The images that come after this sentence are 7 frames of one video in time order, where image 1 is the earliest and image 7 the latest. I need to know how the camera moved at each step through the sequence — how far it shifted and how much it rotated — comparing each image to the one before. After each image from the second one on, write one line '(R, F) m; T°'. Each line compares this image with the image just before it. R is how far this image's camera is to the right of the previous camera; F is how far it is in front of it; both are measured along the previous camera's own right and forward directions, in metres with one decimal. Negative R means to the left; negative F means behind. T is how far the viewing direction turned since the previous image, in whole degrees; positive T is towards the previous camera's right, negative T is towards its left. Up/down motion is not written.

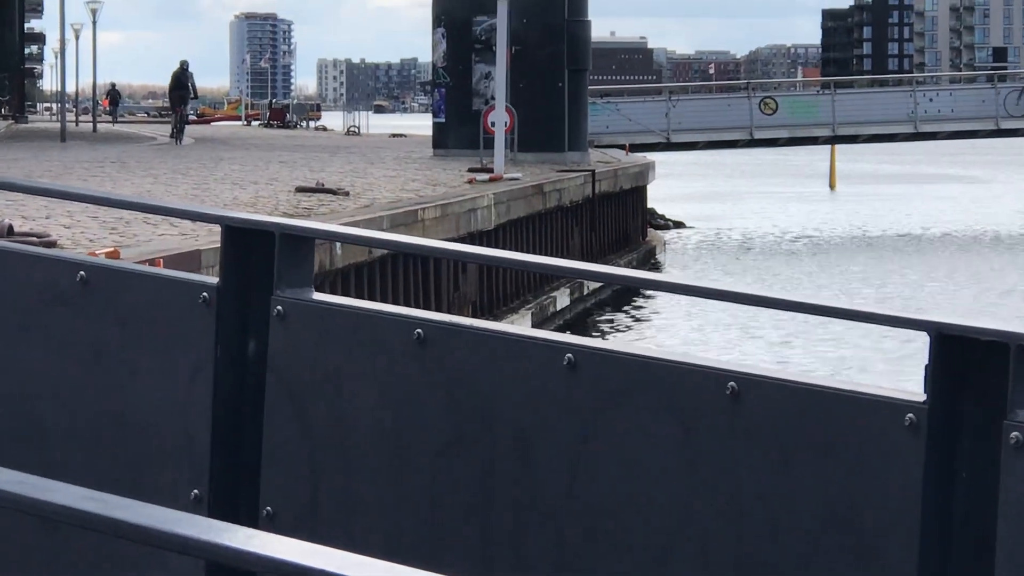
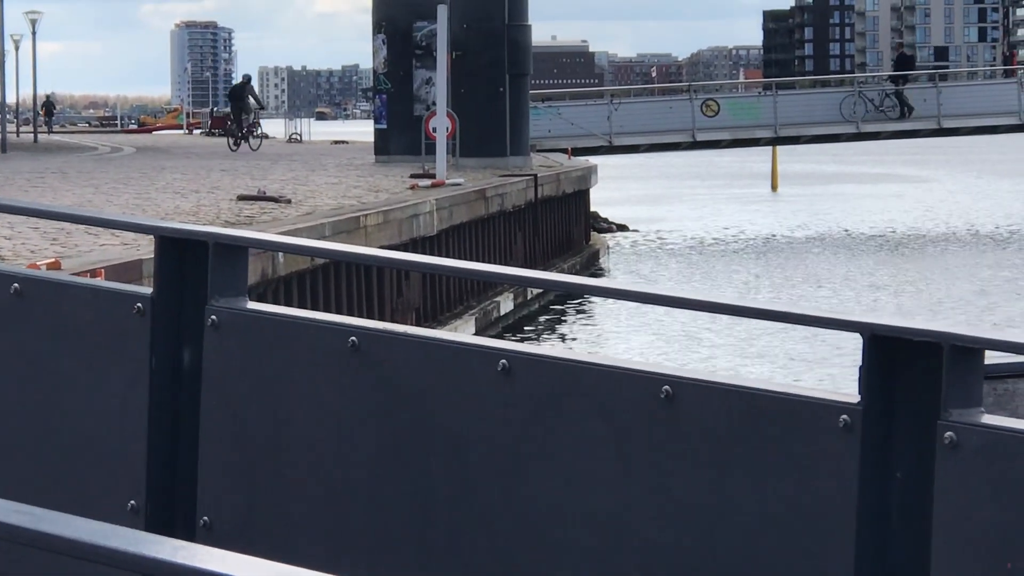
(+0.1, 0.0) m; +1°
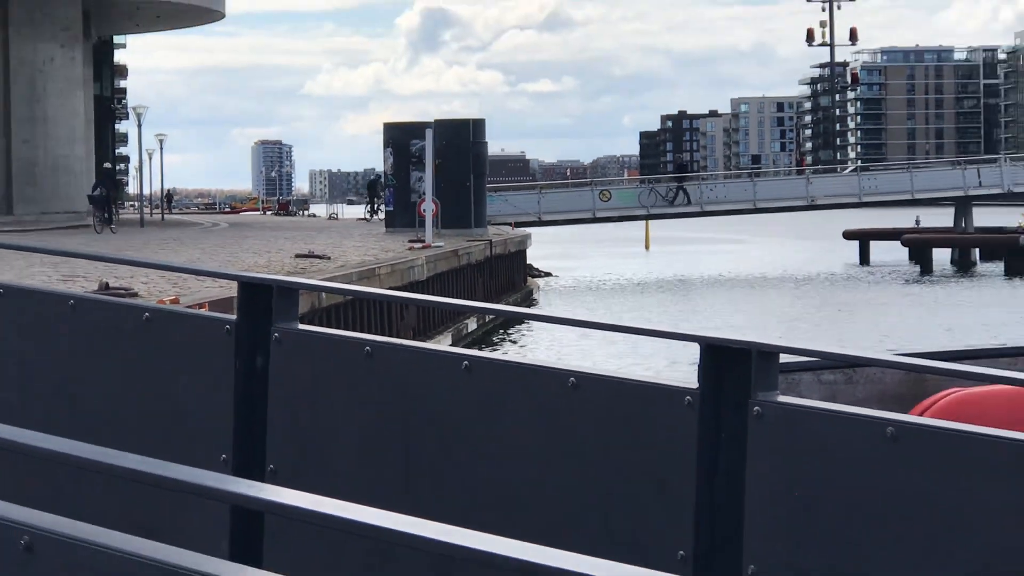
(+0.2, -1.4) m; -2°
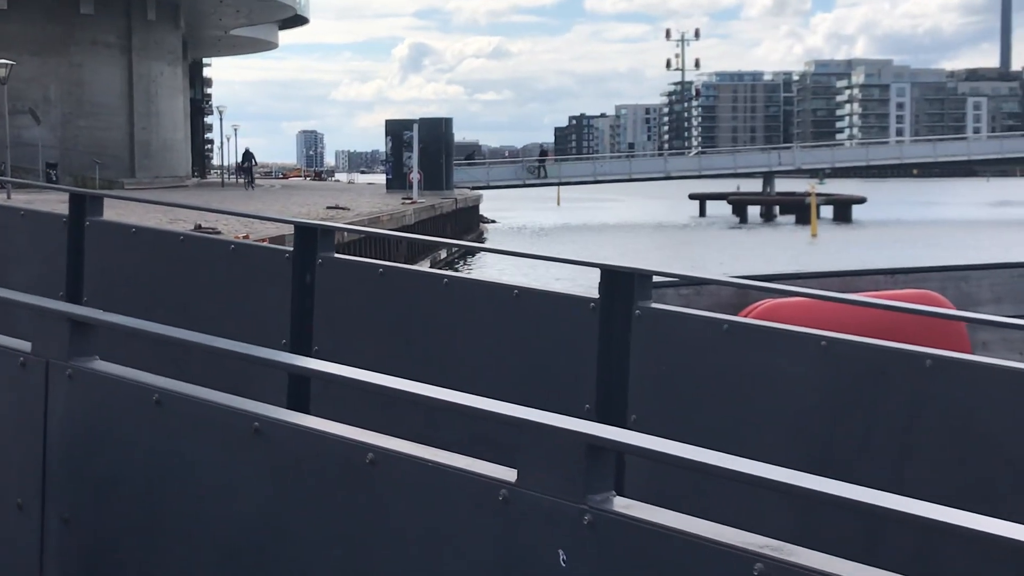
(0.0, -2.1) m; +1°
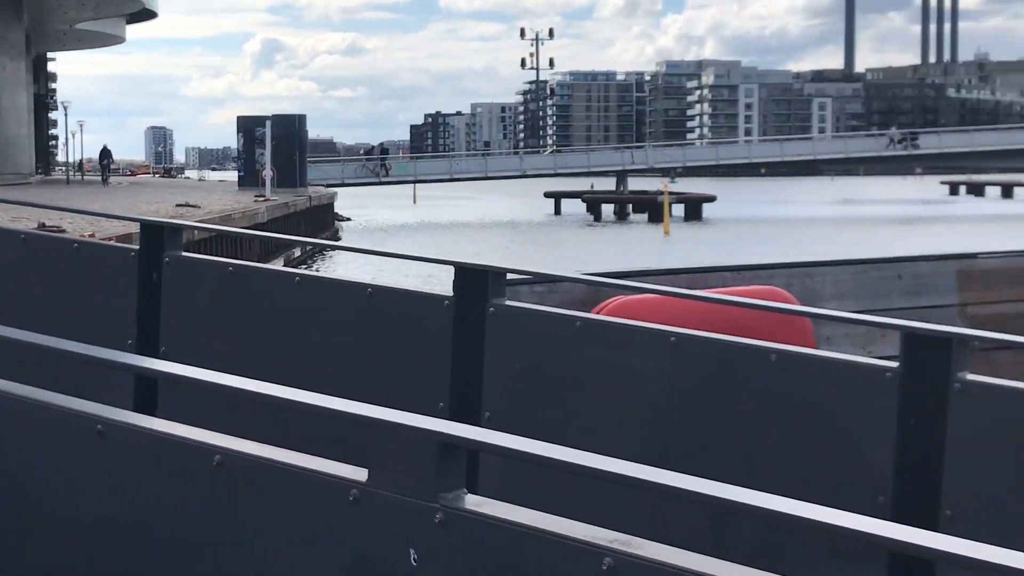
(0.0, 0.0) m; +6°
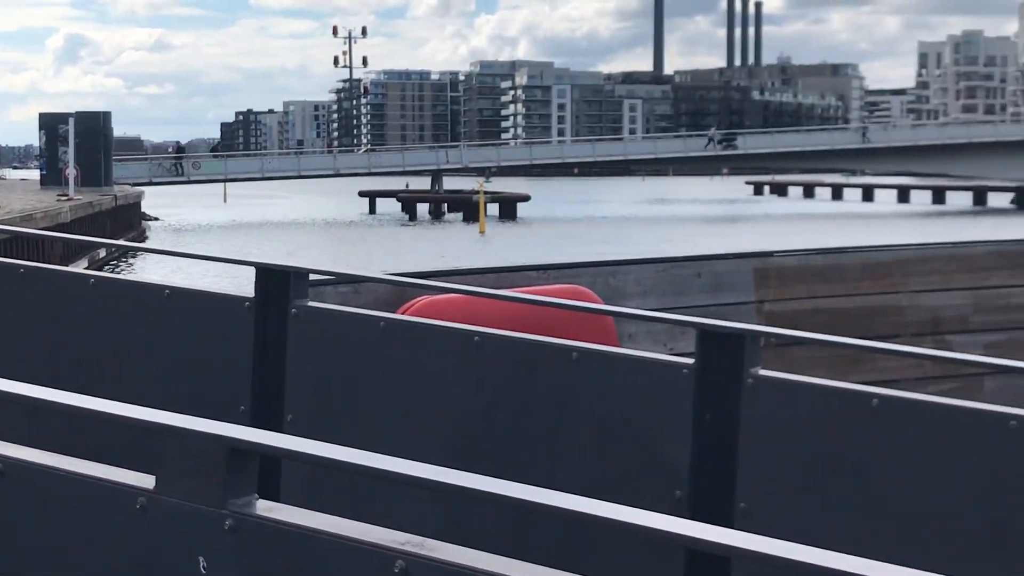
(+0.1, 0.0) m; +6°
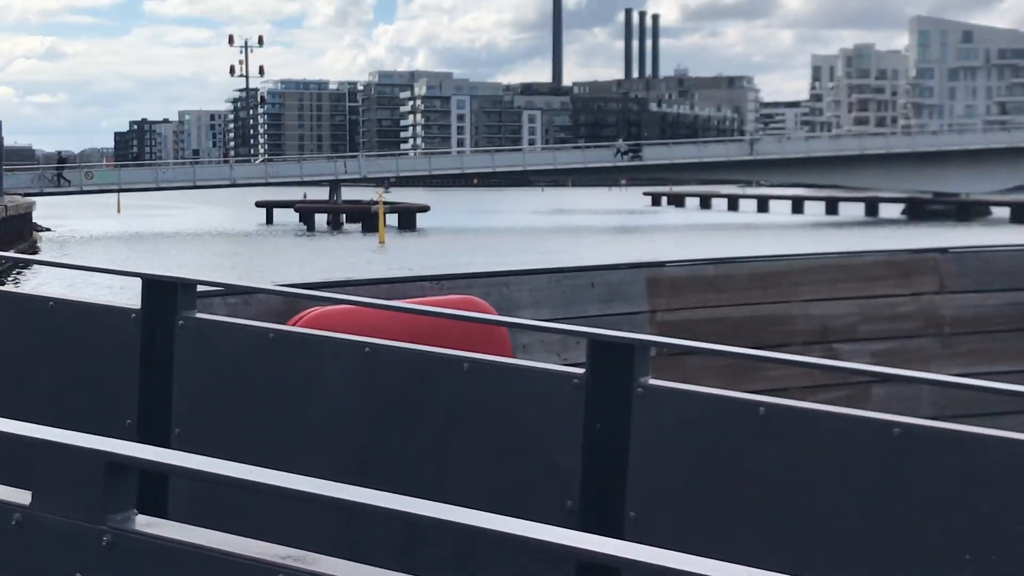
(+0.1, 0.0) m; +3°
